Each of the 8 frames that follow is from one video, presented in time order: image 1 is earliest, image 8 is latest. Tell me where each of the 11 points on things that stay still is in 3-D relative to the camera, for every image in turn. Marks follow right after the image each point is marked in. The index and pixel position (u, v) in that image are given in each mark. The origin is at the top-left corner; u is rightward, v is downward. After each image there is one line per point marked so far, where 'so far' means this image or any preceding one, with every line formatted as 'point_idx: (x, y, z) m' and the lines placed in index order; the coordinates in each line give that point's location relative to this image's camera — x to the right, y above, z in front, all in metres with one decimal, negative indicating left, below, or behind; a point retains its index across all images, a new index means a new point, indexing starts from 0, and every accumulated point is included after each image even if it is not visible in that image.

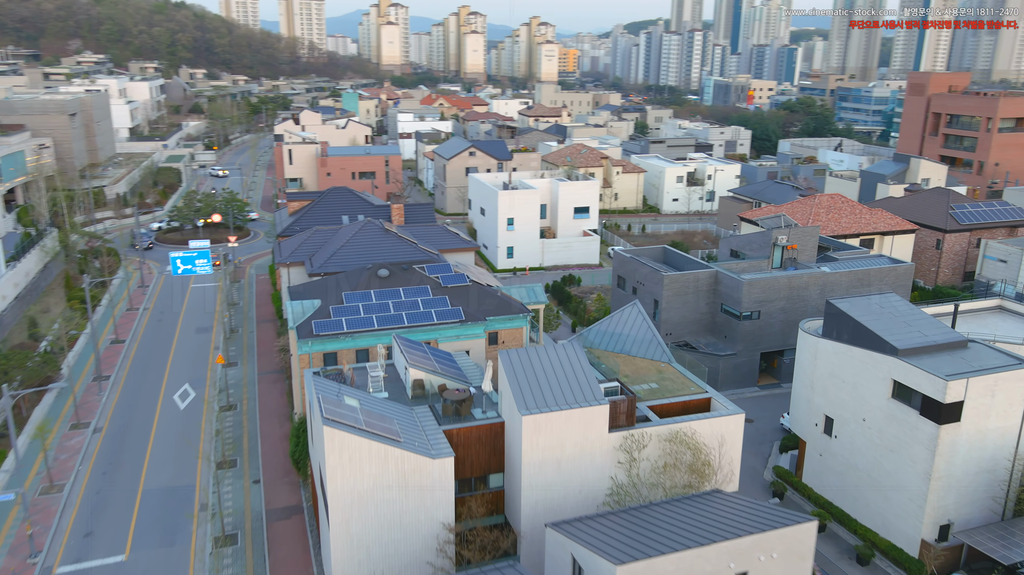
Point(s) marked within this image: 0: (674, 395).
0: (+4.0, -2.7, +19.3) m
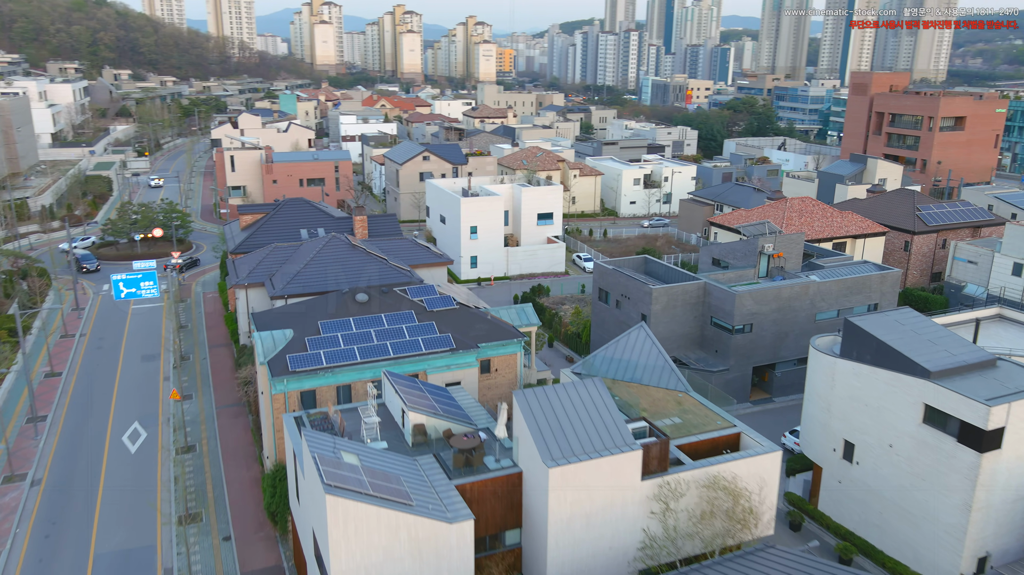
0: (+4.3, -3.2, +17.6) m
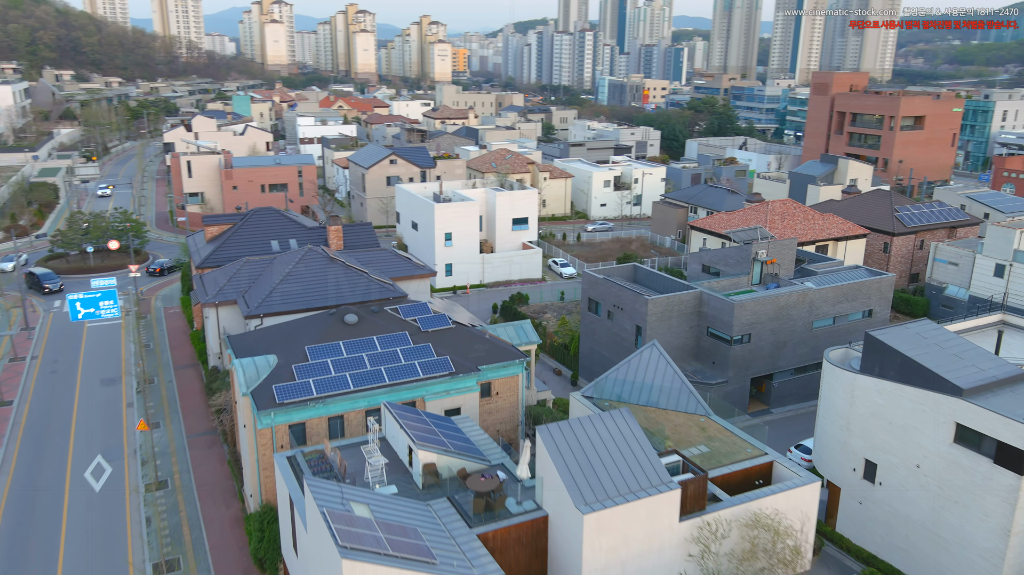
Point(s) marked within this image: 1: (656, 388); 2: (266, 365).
0: (+4.6, -3.6, +16.4) m
1: (+3.5, -2.5, +19.0) m
2: (-6.2, -2.0, +19.8) m
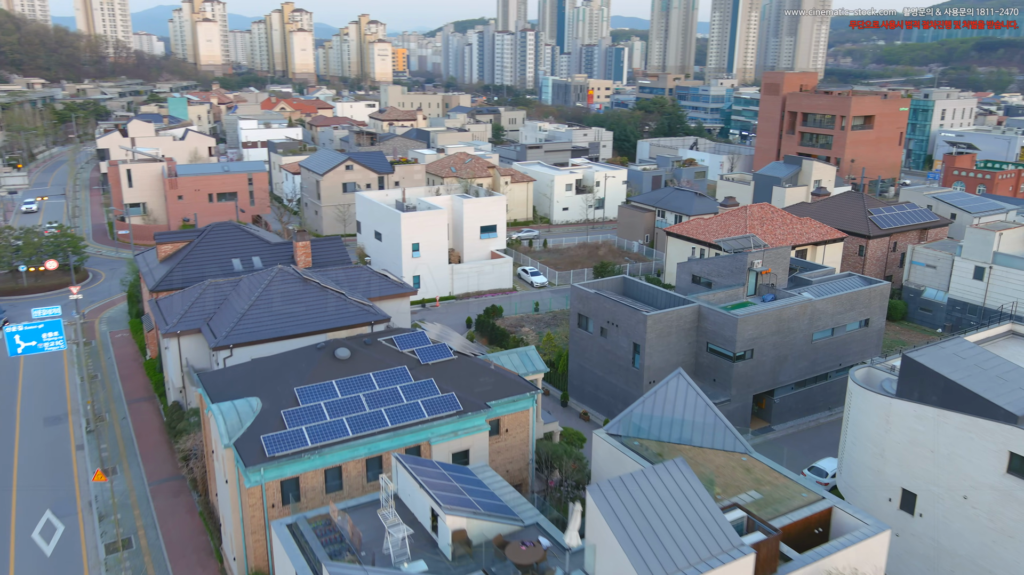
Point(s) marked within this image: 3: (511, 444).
0: (+5.3, -4.2, +14.8) m
1: (+3.9, -3.0, +17.4) m
2: (-5.9, -2.7, +17.4) m
3: (0.0, -3.9, +19.4) m
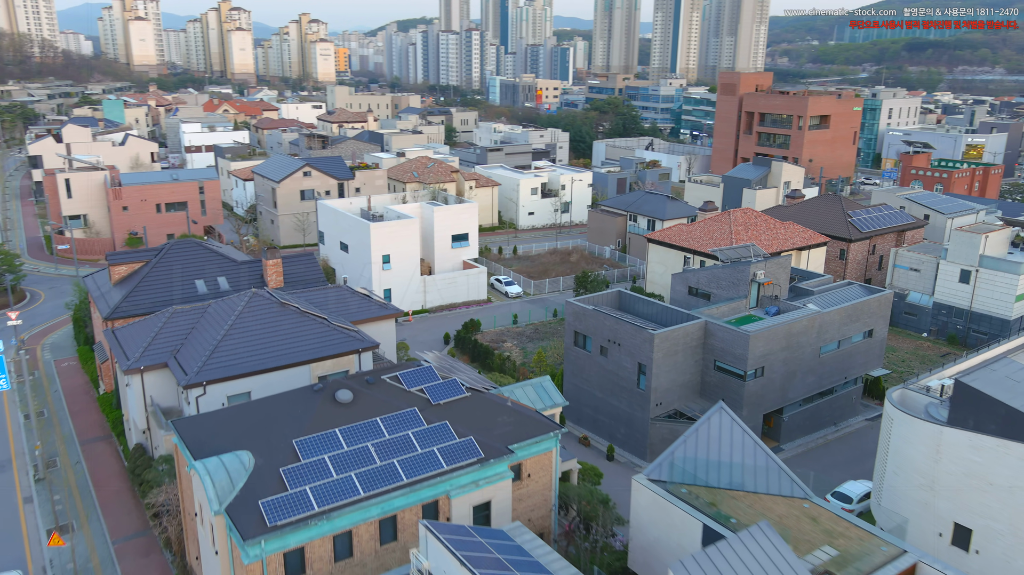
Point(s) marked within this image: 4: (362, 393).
0: (+6.1, -4.7, +13.2) m
1: (+4.6, -3.6, +15.7) m
2: (-5.2, -3.5, +15.1) m
3: (+0.5, -4.5, +17.4) m
4: (-3.3, -2.3, +17.0) m
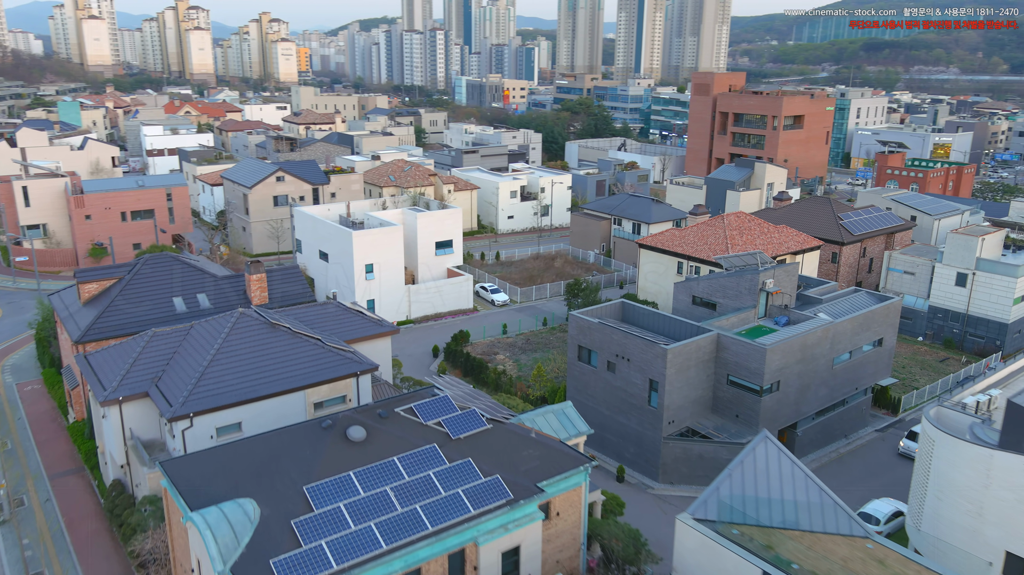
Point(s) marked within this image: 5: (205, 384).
0: (+6.8, -5.1, +12.1) m
1: (+5.2, -4.0, +14.5) m
2: (-4.6, -4.0, +13.4) m
3: (+1.0, -5.0, +16.0) m
4: (-2.8, -2.8, +15.4) m
5: (-7.8, -2.4, +19.9) m
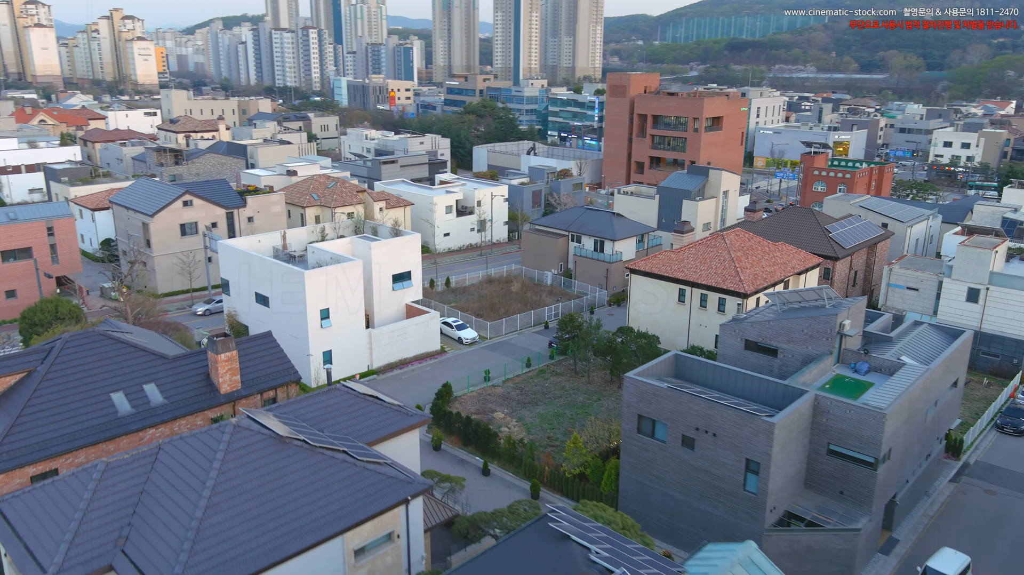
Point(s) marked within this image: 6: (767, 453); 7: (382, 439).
0: (+10.5, -6.4, +8.0) m
1: (+8.4, -5.4, +10.1) m
2: (-1.0, -5.9, +7.5) m
3: (+4.2, -6.6, +11.0) m
4: (+0.4, -4.6, +9.8) m
5: (-5.2, -4.5, +13.4) m
6: (+6.4, -4.1, +19.5) m
7: (-3.0, -3.5, +18.2) m
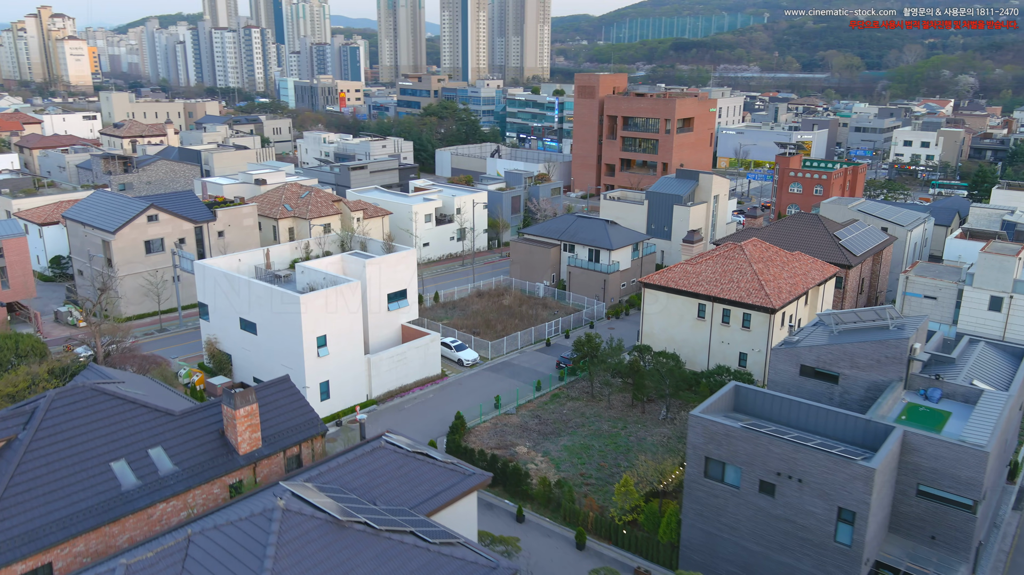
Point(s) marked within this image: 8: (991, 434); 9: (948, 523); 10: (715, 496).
0: (+12.8, -6.9, +6.3) m
1: (+10.6, -6.0, +8.2) m
2: (+1.4, -6.7, +5.0) m
3: (+6.3, -7.3, +8.9) m
4: (+2.6, -5.3, +7.4) m
5: (-3.3, -5.3, +10.6) m
6: (+7.9, -4.8, +17.4) m
7: (-1.4, -4.4, +15.5) m
8: (+11.4, -3.5, +18.7) m
9: (+10.5, -5.6, +18.8) m
10: (+5.1, -5.3, +19.9) m
